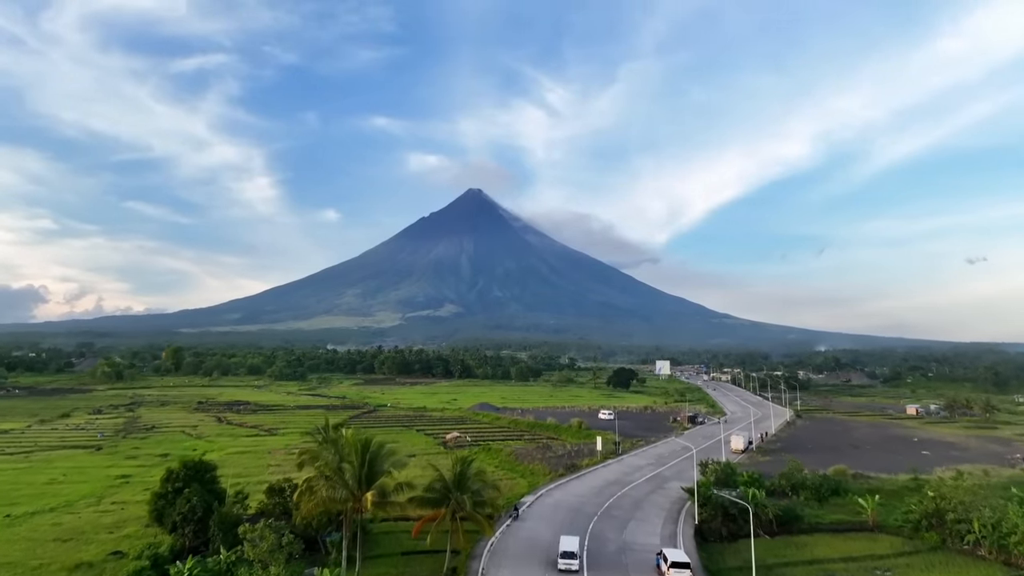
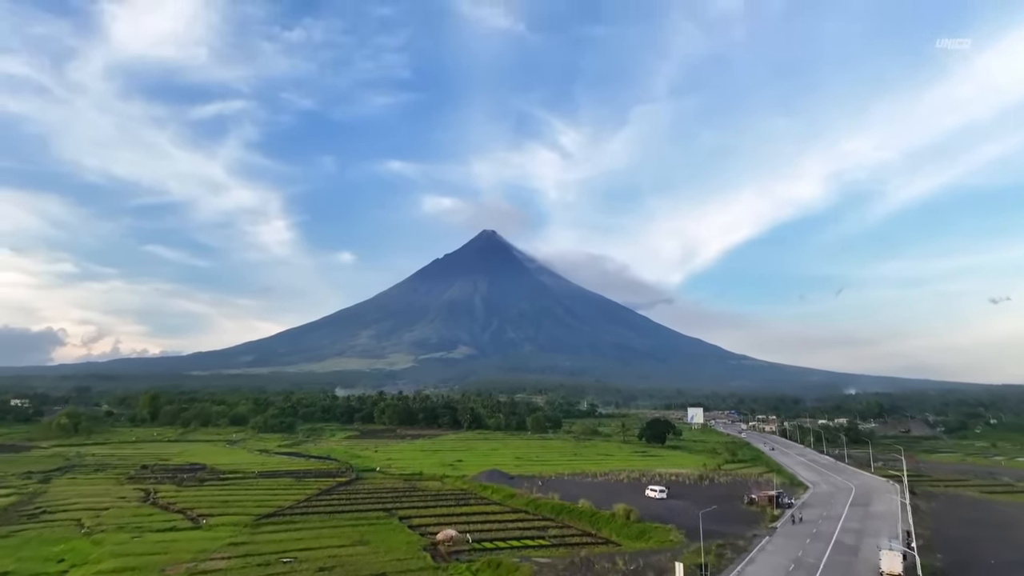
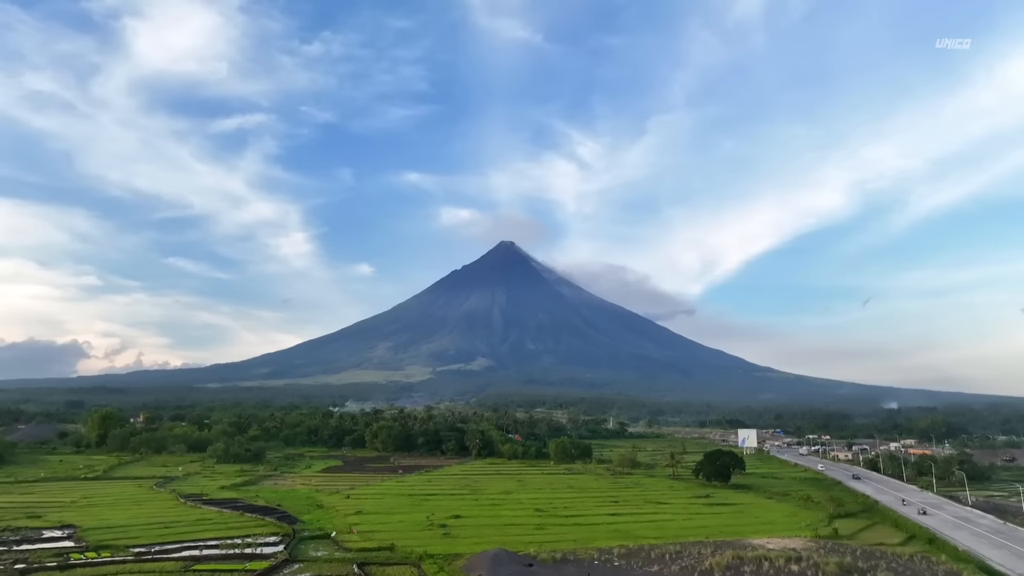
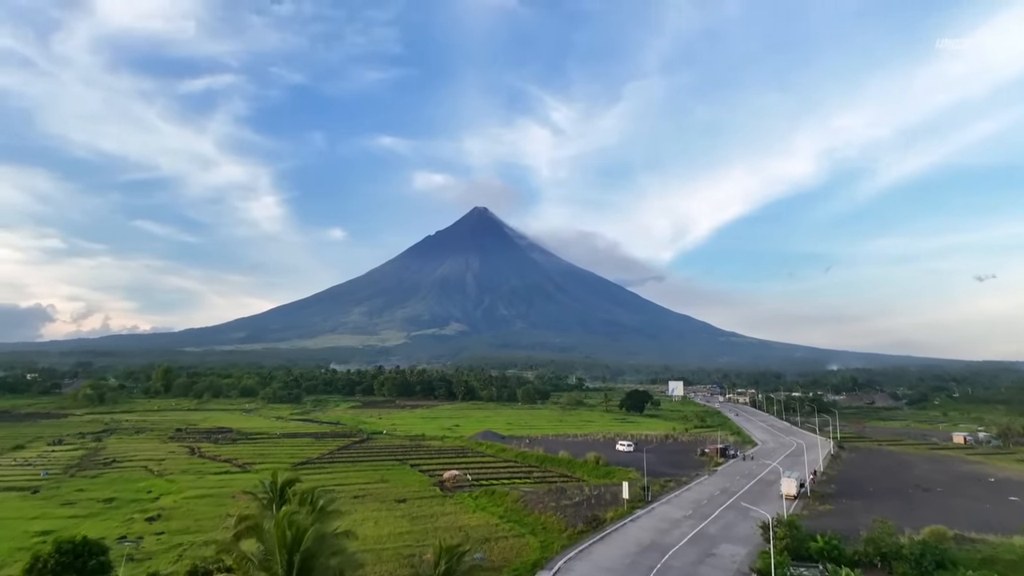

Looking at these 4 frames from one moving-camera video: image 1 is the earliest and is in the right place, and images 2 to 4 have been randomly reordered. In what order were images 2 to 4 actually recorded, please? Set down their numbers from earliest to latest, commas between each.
4, 2, 3
